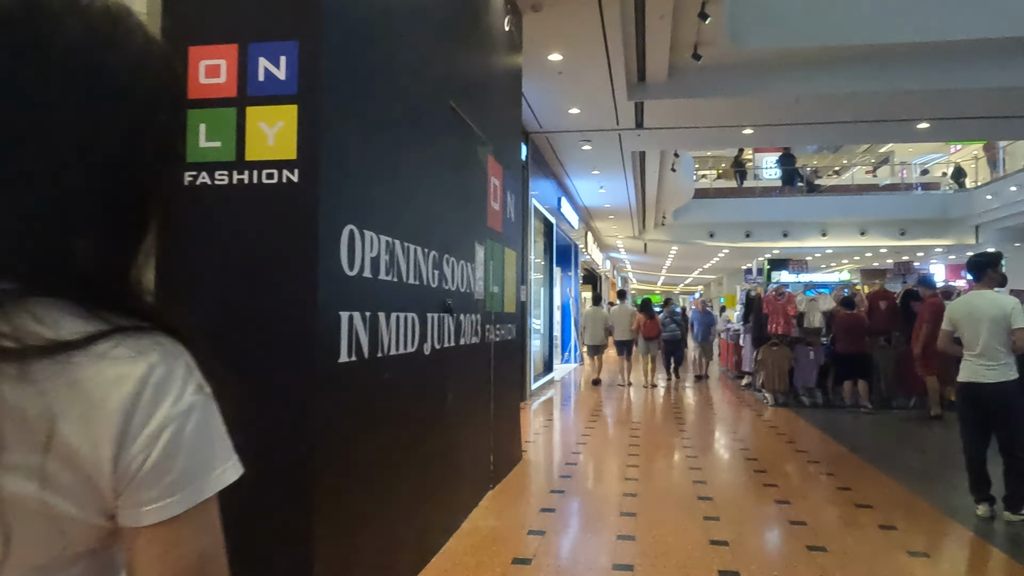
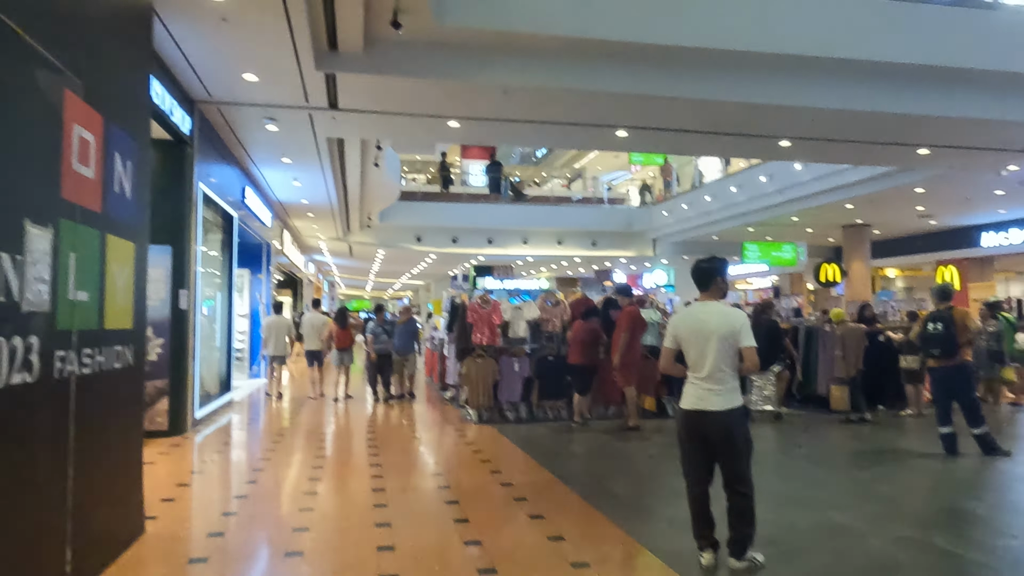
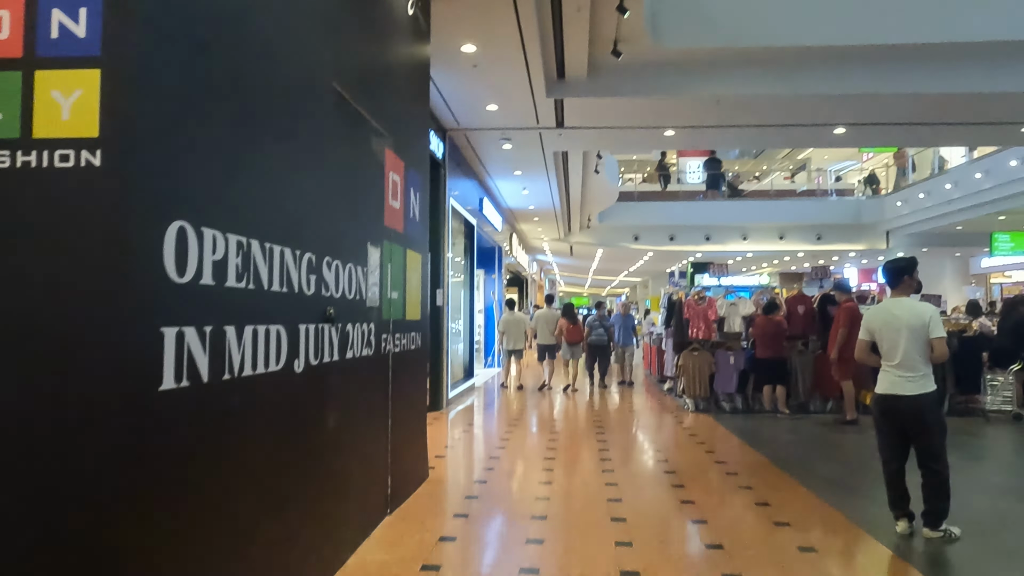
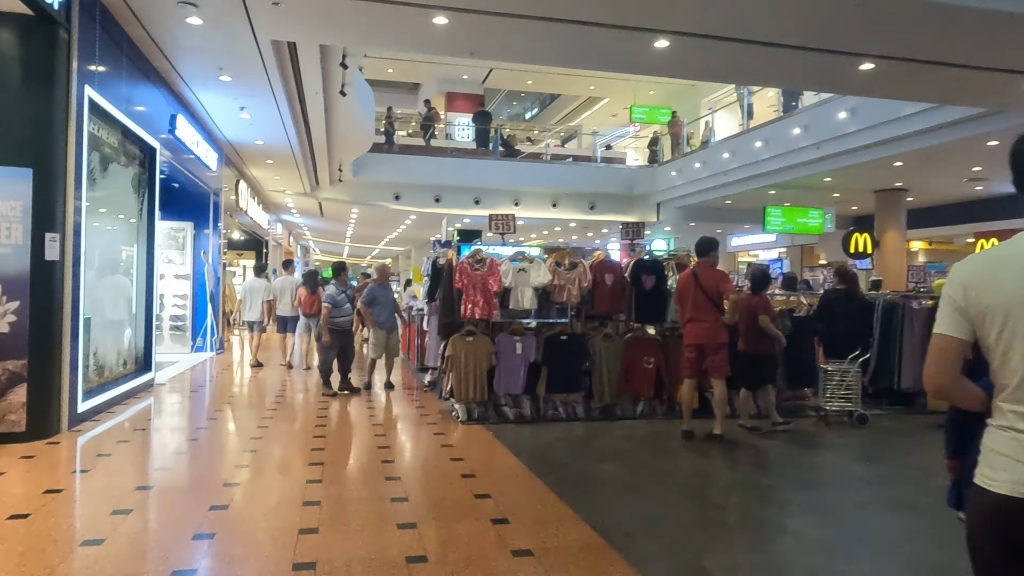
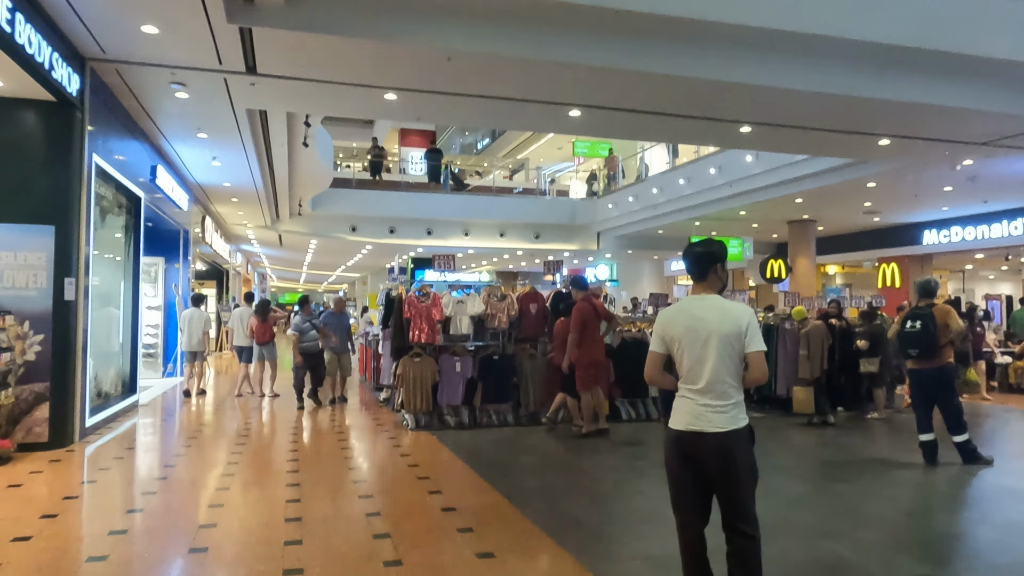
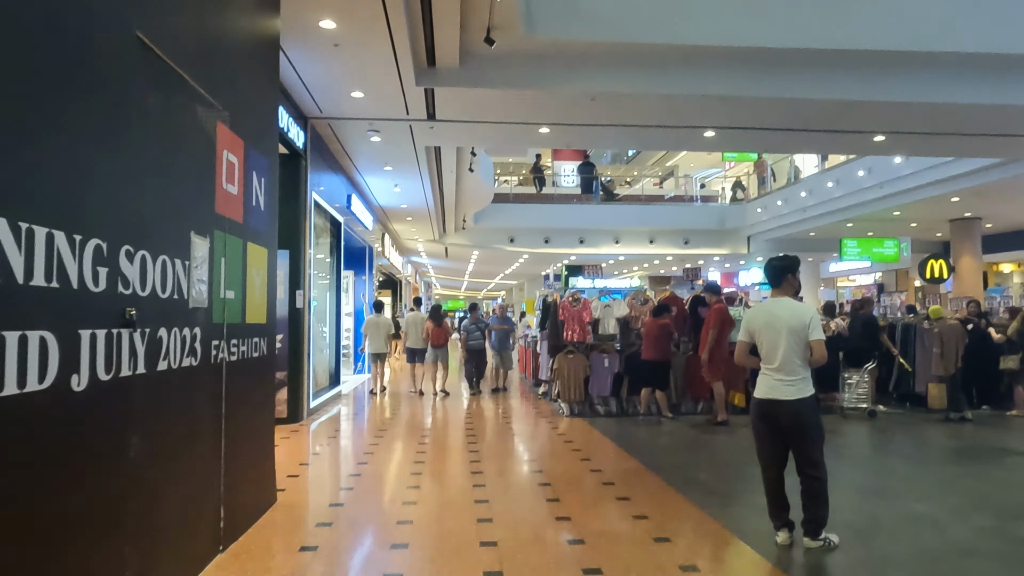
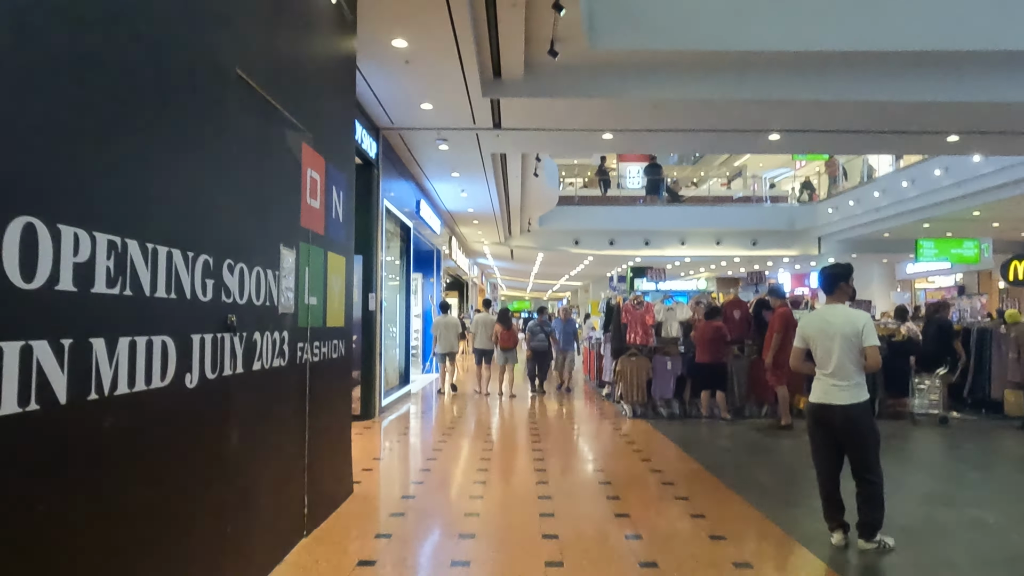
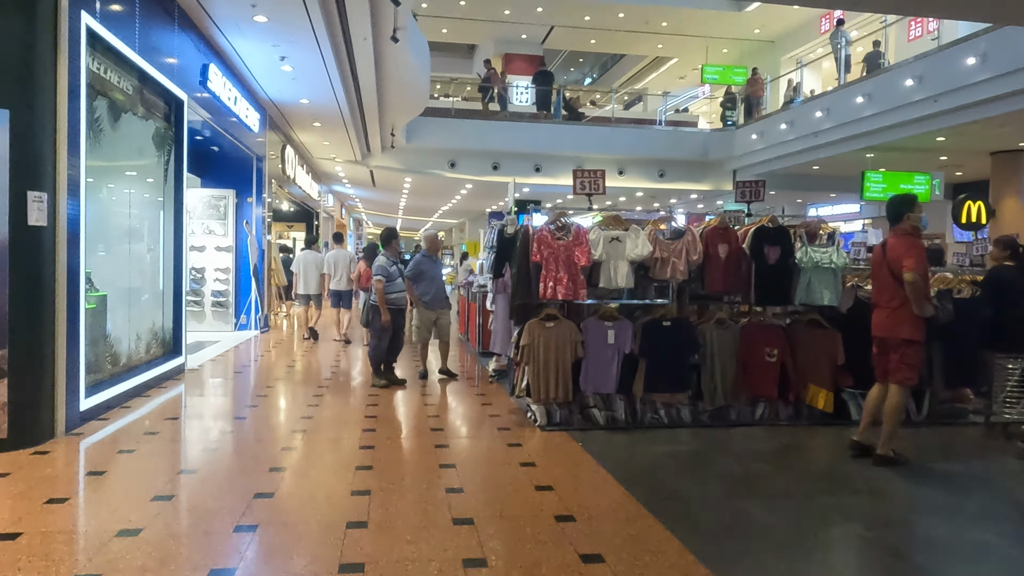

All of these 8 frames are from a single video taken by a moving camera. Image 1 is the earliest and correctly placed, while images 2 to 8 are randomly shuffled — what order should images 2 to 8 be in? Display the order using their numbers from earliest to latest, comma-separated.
3, 7, 6, 2, 5, 4, 8
